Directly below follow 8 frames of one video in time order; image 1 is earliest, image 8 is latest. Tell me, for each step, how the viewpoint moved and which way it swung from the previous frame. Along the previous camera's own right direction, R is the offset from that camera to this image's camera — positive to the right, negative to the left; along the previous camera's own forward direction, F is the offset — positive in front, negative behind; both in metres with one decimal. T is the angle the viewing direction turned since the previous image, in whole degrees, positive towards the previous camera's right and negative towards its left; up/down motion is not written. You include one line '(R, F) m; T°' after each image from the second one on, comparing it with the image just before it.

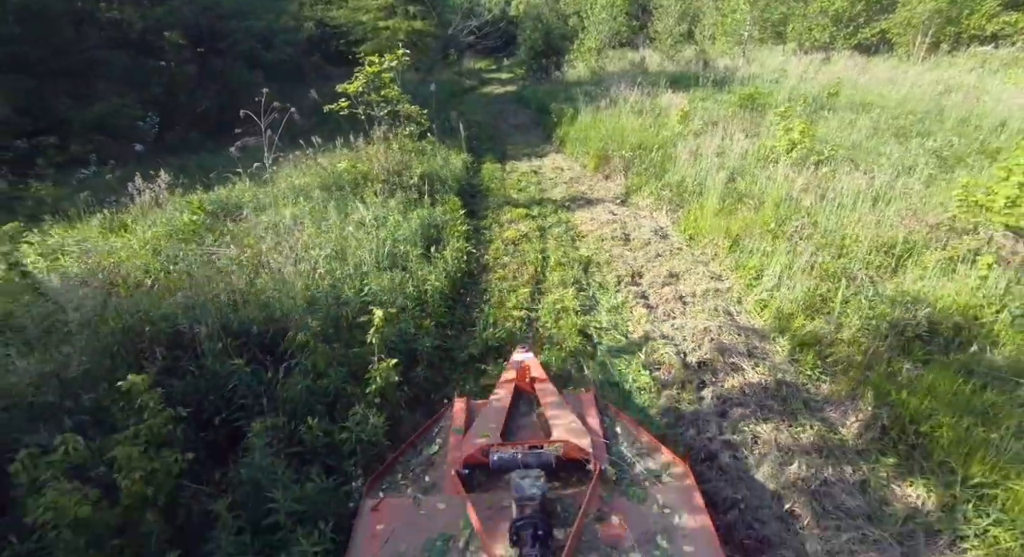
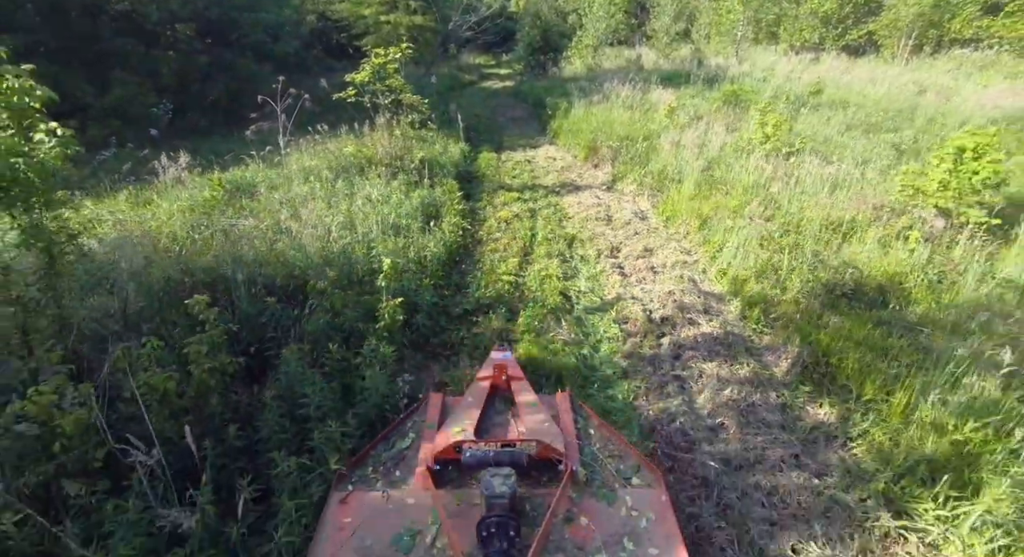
(+0.1, -0.6) m; 0°
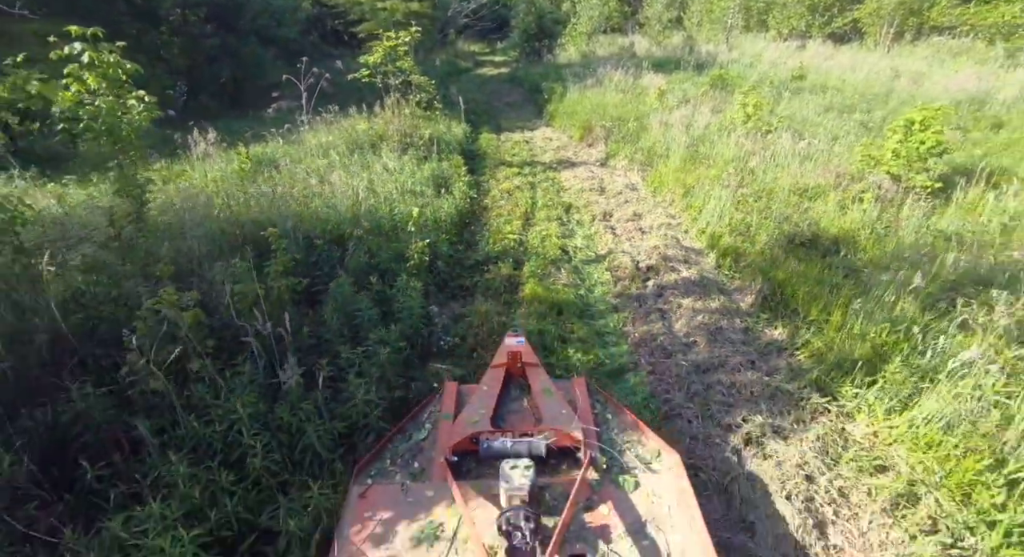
(-0.1, -0.7) m; +1°
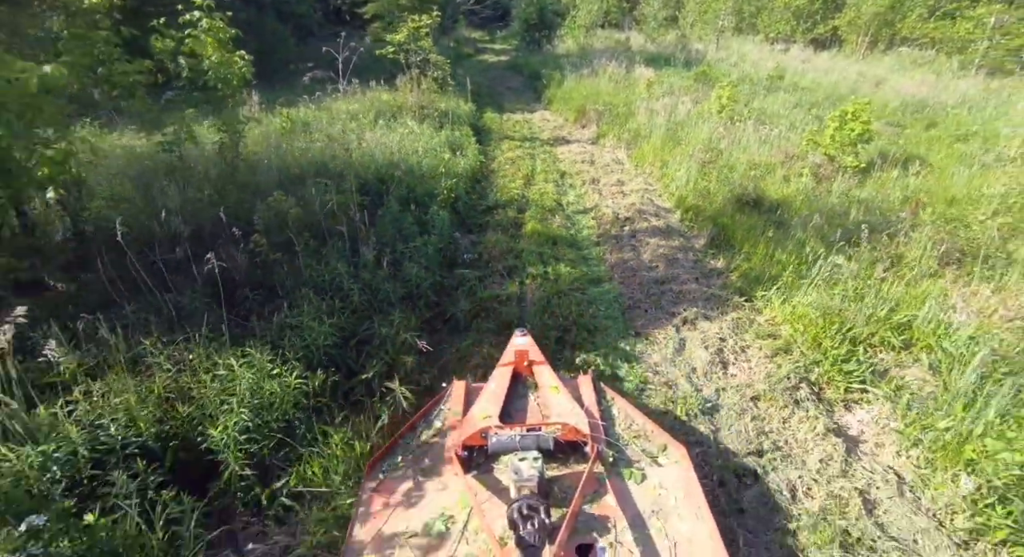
(-0.2, -1.3) m; +1°
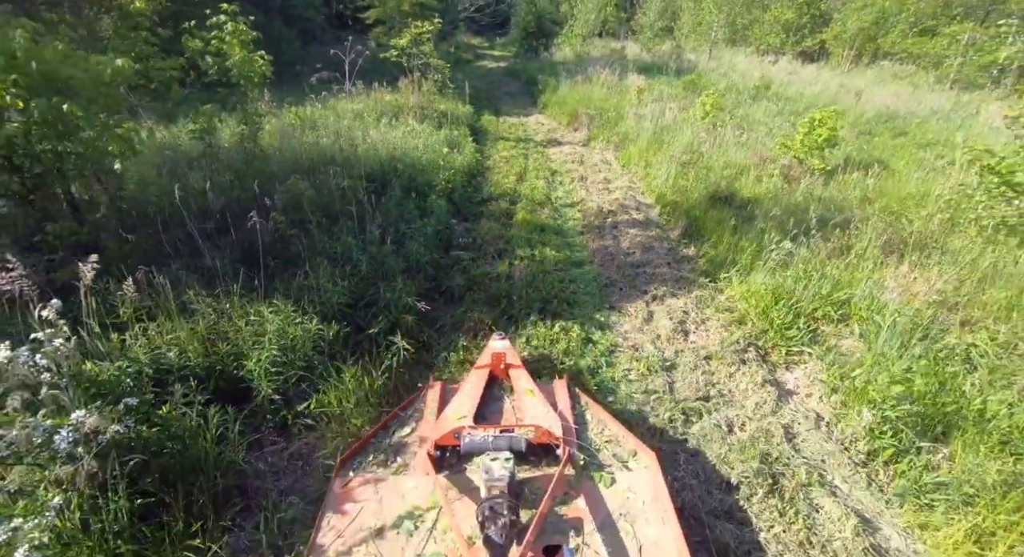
(+0.1, -0.6) m; 0°
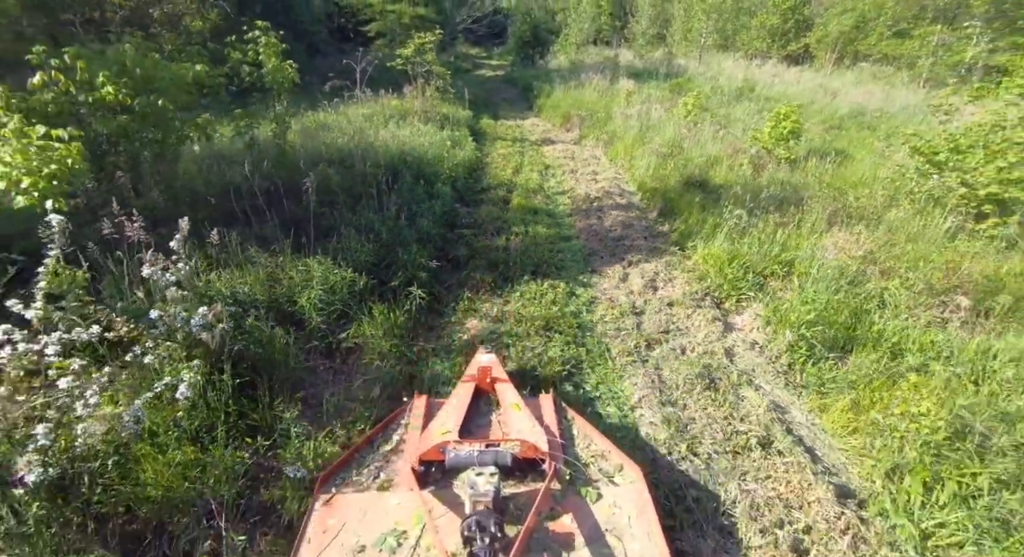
(0.0, -0.9) m; 0°
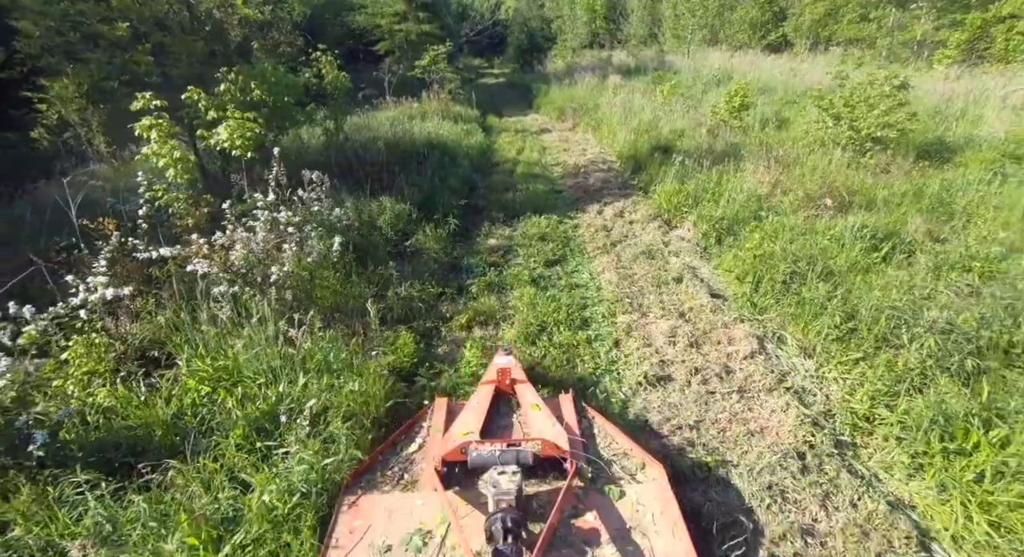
(+0.1, -2.1) m; -1°
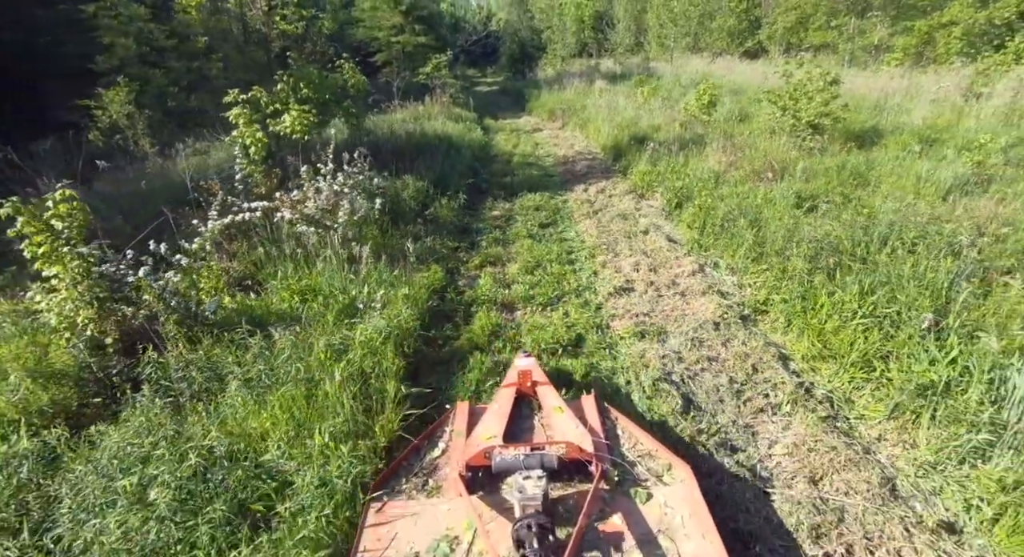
(-0.1, -1.4) m; +1°
